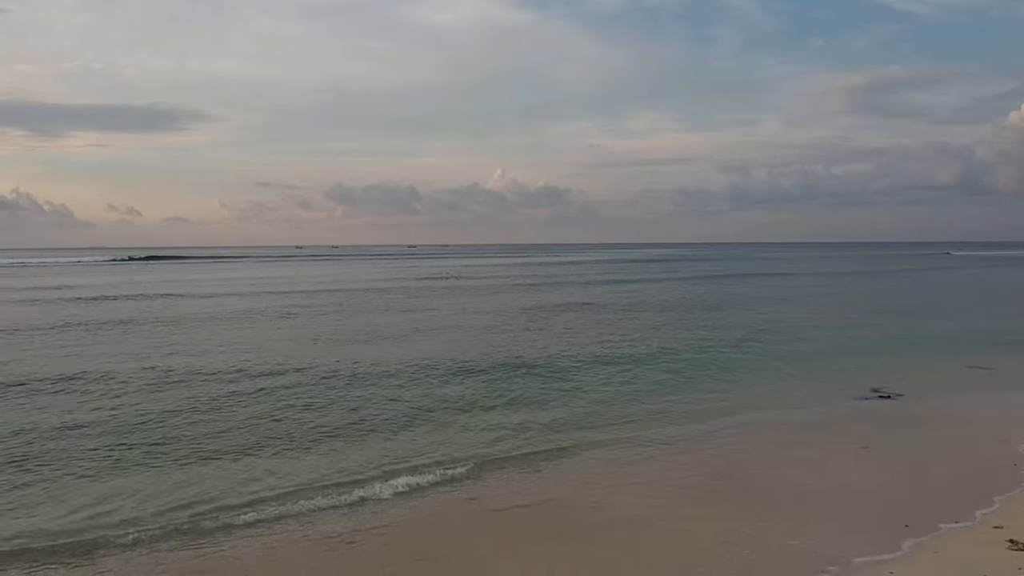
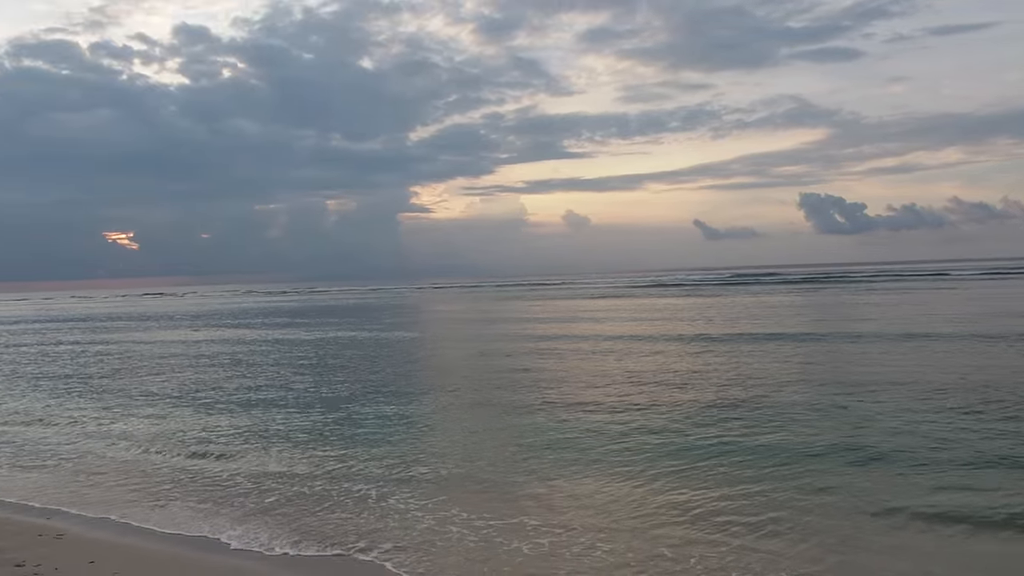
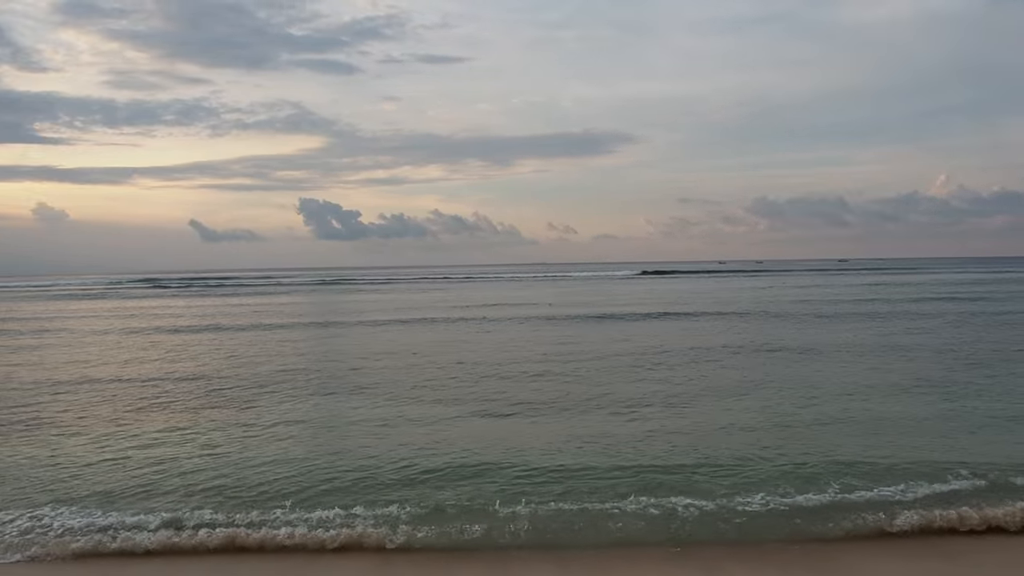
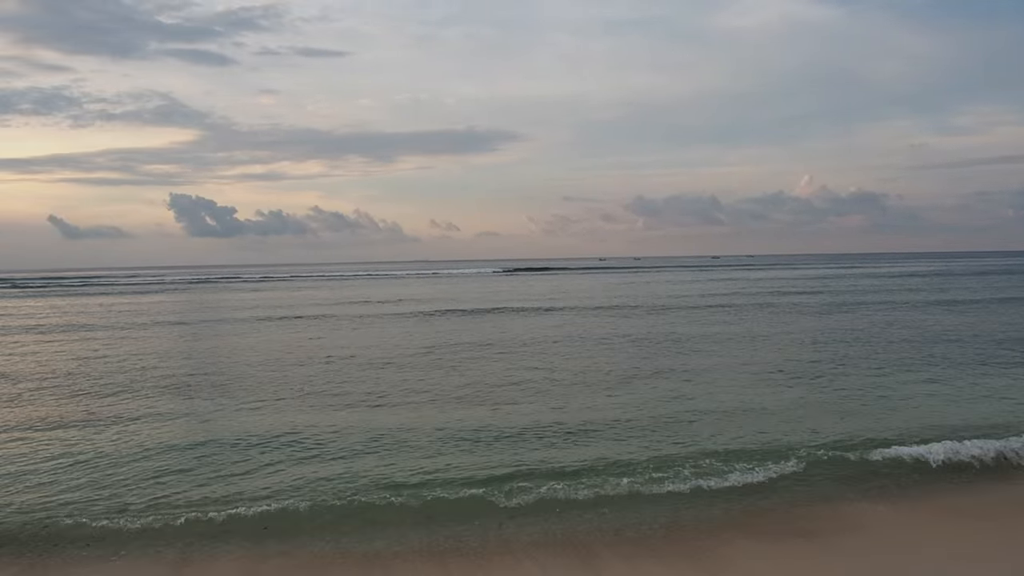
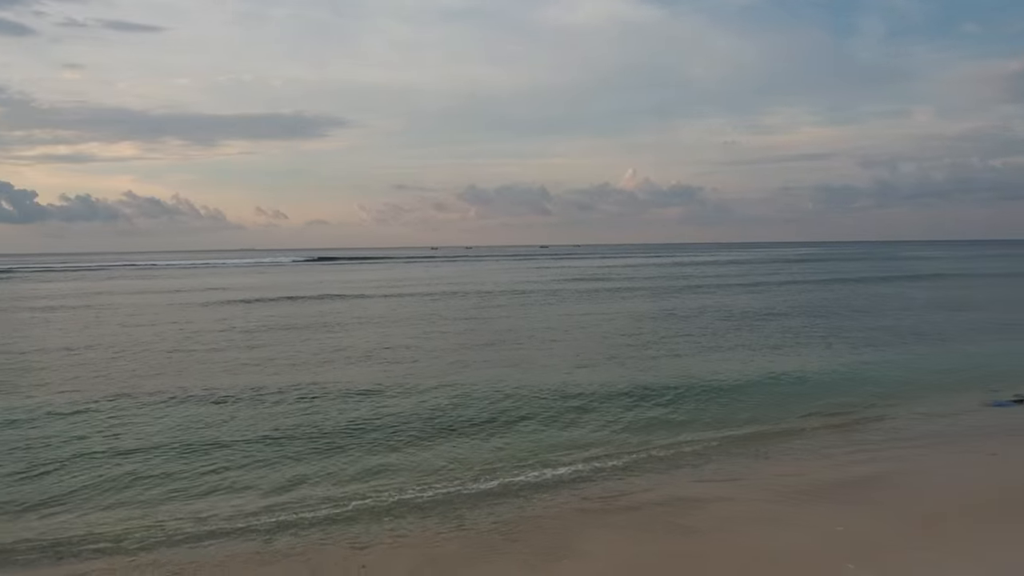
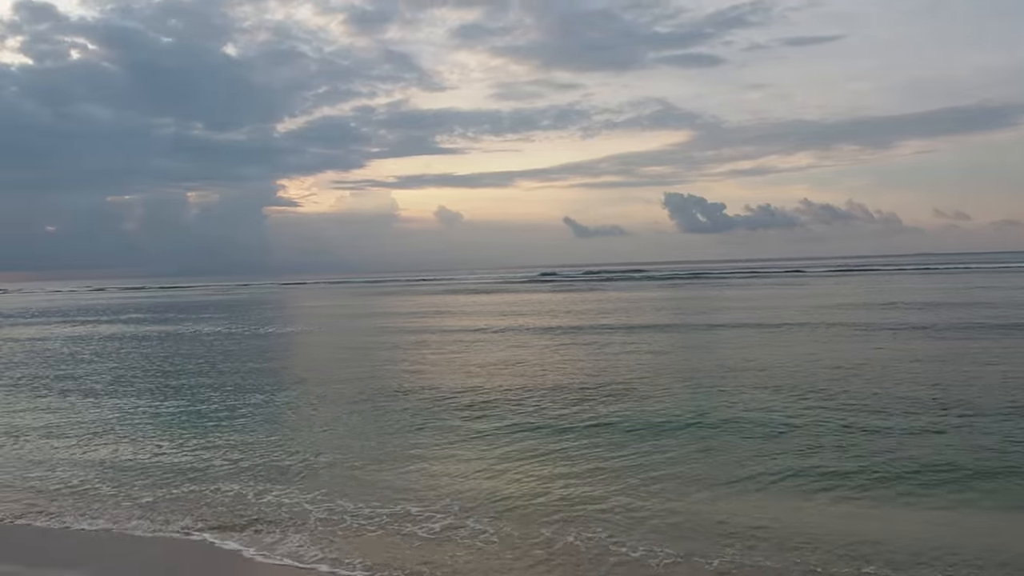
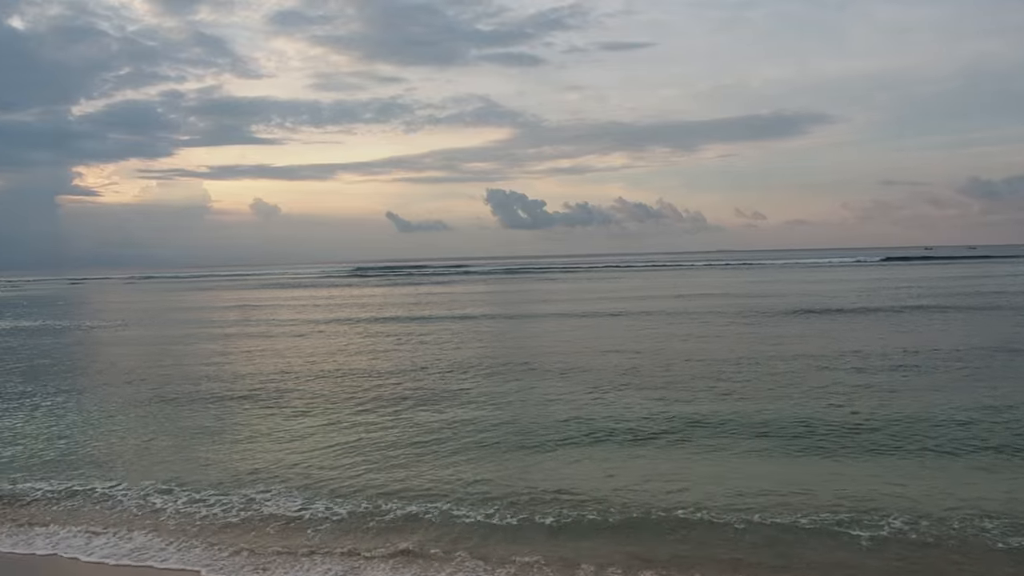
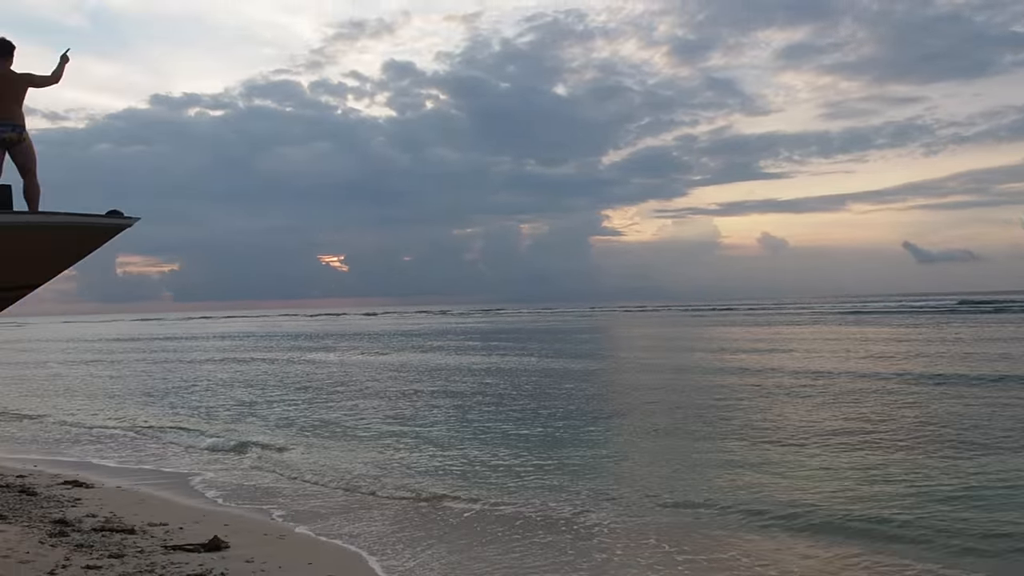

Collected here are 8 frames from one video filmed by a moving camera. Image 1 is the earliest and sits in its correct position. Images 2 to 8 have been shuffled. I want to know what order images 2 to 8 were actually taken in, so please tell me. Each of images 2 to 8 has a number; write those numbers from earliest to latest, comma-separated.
5, 4, 3, 7, 6, 2, 8
